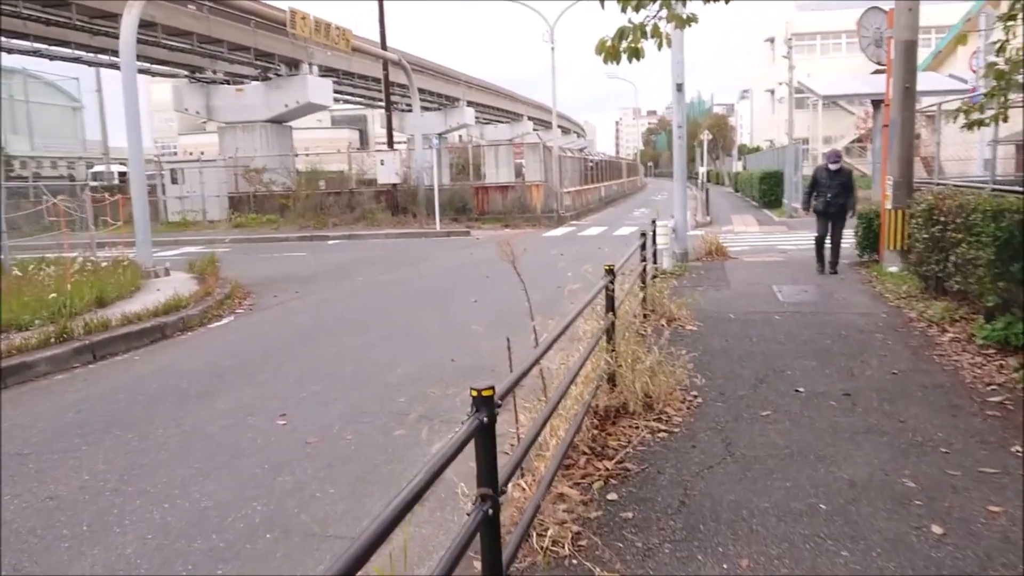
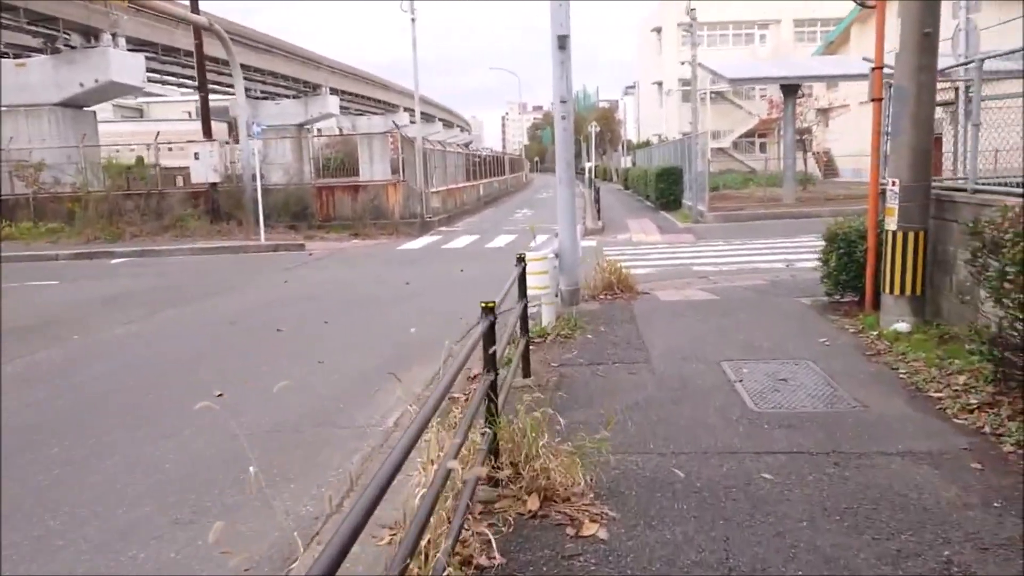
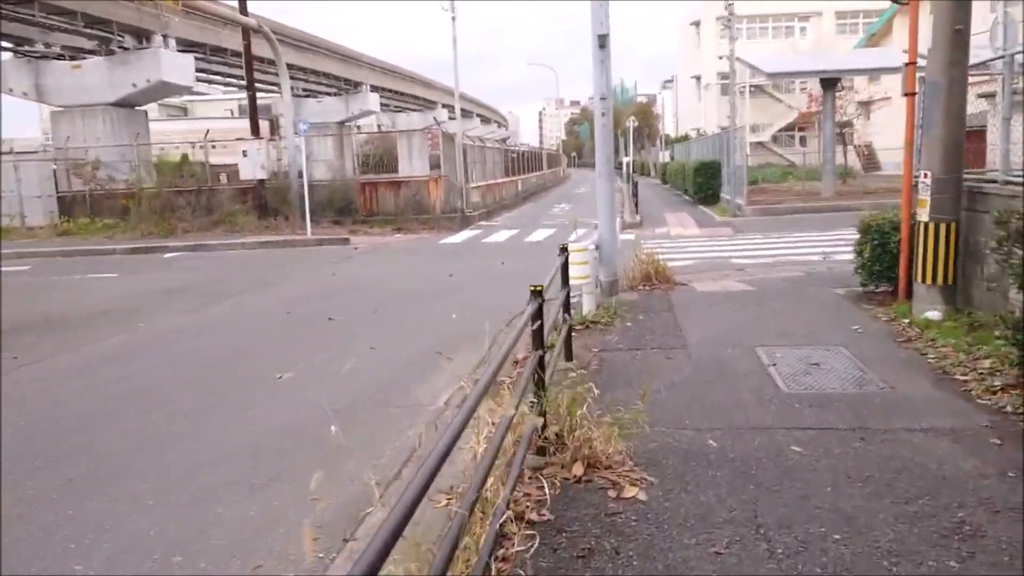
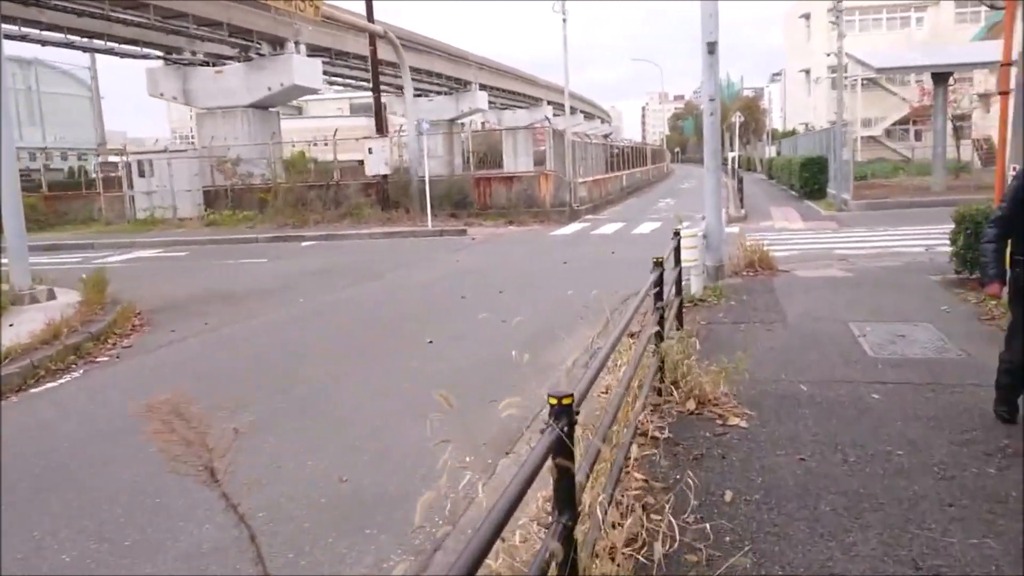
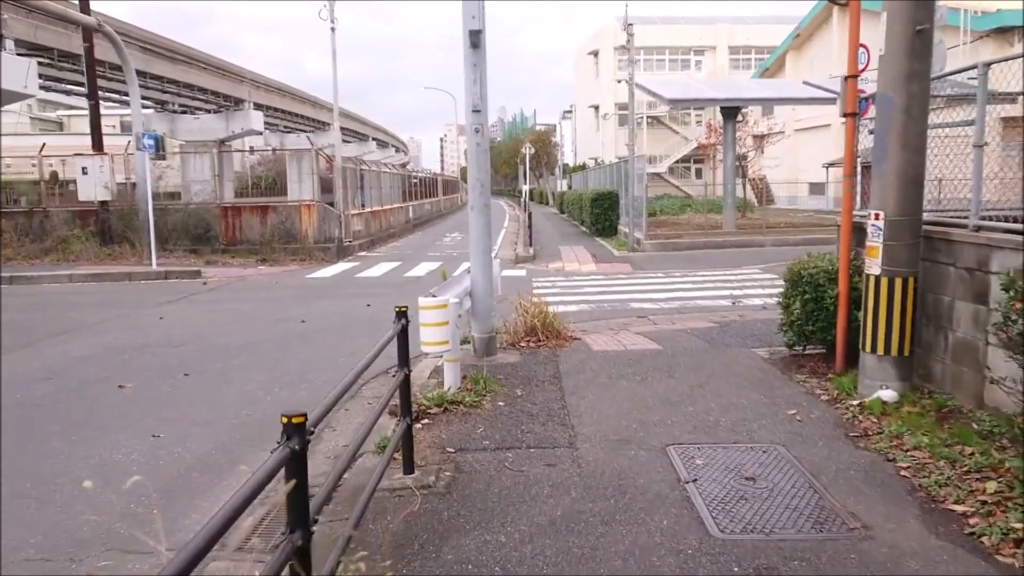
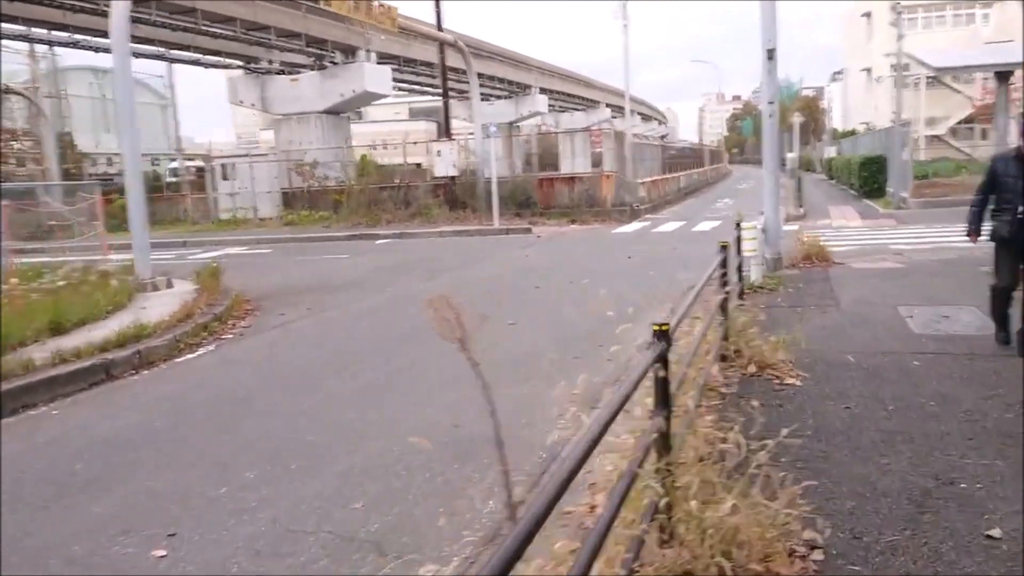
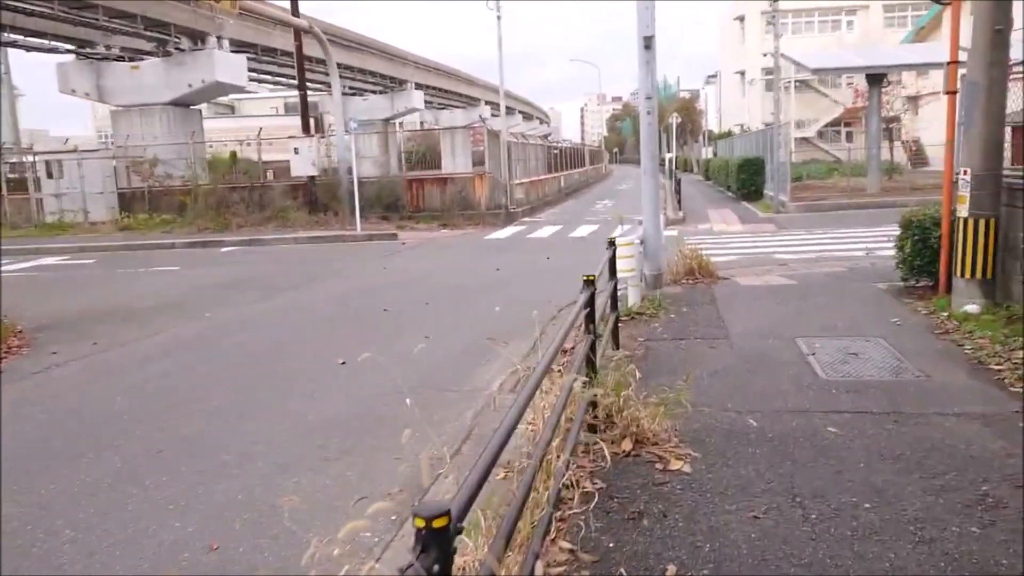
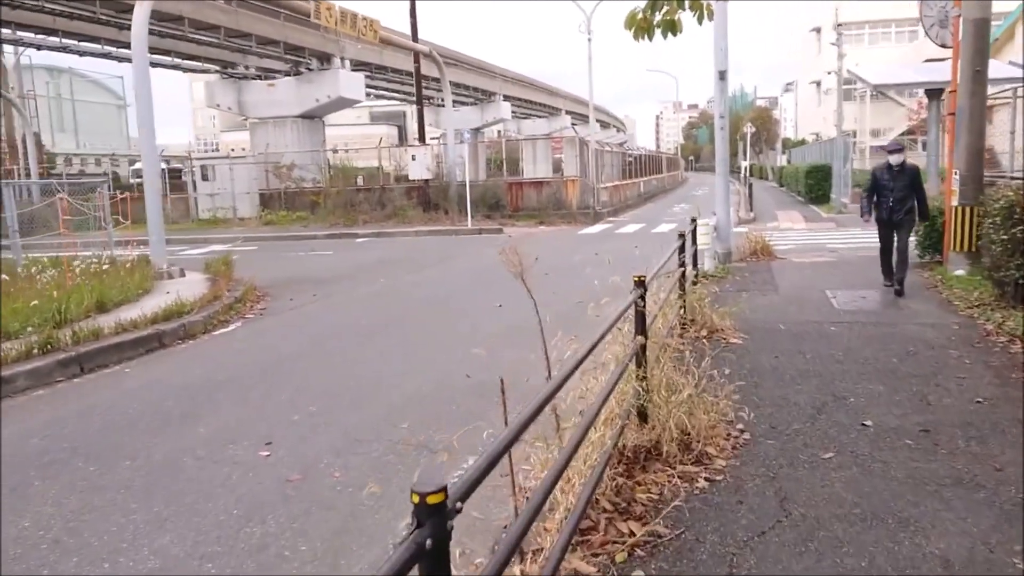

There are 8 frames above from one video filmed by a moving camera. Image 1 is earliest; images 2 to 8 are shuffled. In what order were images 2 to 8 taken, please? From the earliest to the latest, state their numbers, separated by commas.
8, 6, 4, 7, 3, 2, 5
